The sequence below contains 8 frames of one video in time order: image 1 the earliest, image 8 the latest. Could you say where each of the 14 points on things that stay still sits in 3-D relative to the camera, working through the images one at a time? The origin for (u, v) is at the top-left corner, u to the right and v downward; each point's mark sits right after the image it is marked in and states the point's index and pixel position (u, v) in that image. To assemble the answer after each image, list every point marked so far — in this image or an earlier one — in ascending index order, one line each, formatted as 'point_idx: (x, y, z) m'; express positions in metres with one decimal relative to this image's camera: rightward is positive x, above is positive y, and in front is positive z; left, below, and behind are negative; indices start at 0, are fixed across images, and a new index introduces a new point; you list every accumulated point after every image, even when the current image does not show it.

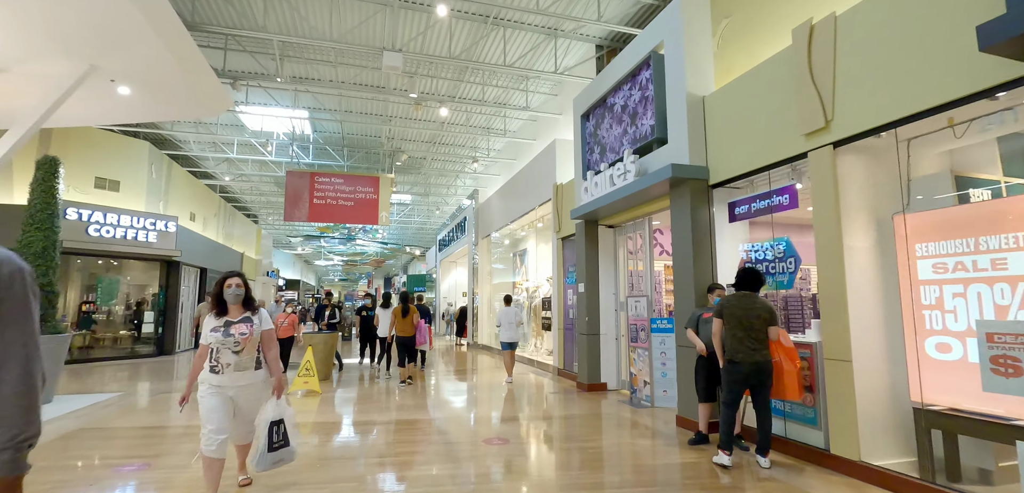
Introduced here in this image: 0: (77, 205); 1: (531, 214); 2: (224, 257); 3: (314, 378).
0: (-8.2, +0.8, +8.5) m
1: (+0.4, +0.7, +10.3) m
2: (-8.8, -0.3, +14.0) m
3: (-2.5, -1.7, +5.9) m
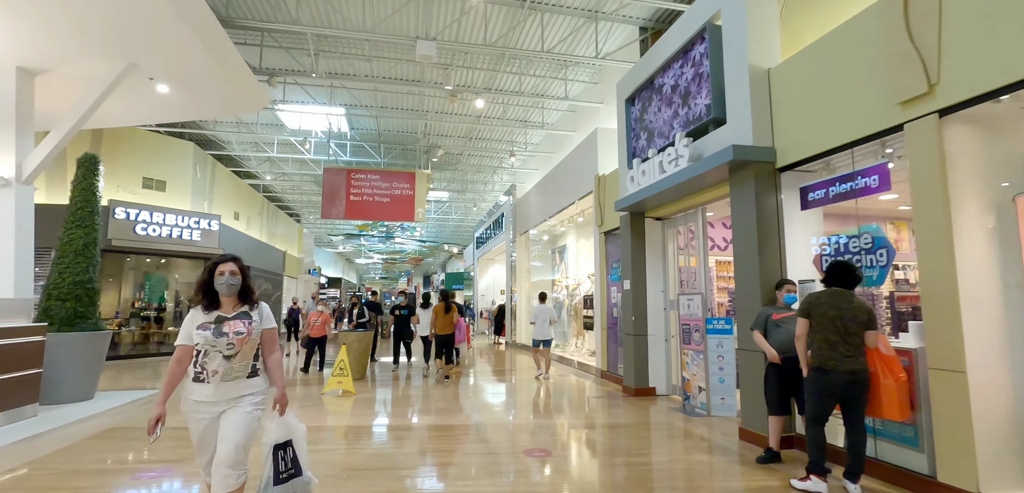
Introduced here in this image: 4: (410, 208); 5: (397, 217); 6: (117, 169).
0: (-7.5, +0.8, +8.8) m
1: (+1.2, +0.8, +9.8) m
2: (-7.7, -0.3, +14.3) m
3: (-2.0, -1.6, +5.7) m
4: (-2.2, +0.8, +10.1) m
5: (-2.4, +0.7, +10.0) m
6: (-8.2, +1.6, +9.5) m
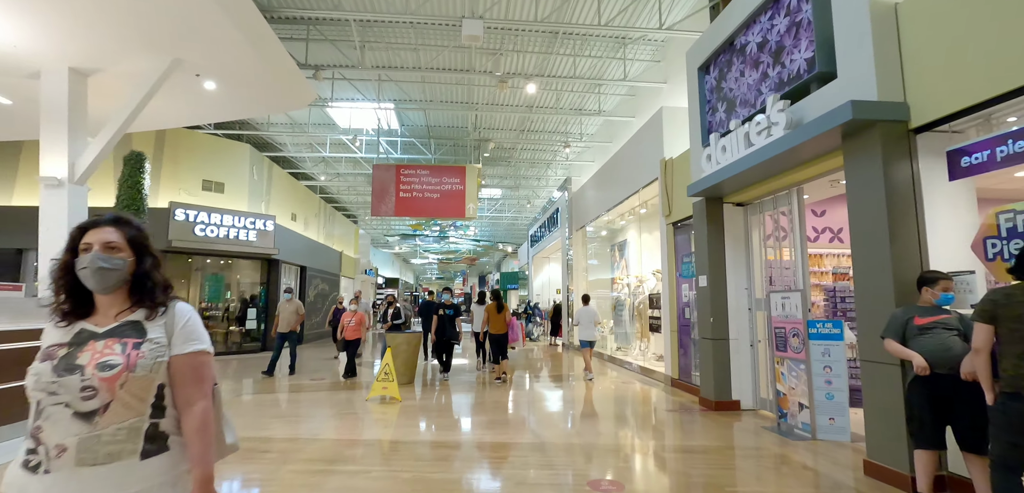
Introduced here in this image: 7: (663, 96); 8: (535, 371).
0: (-6.4, +0.8, +9.1) m
1: (+2.3, +0.9, +9.1) m
2: (-6.0, -0.3, +14.5) m
3: (-1.4, -1.6, +5.3) m
4: (-1.1, +0.9, +9.7) m
5: (-1.3, +0.7, +9.7) m
6: (-7.1, +1.6, +9.8) m
7: (+2.6, +2.6, +8.0) m
8: (+0.5, -2.5, +9.4) m
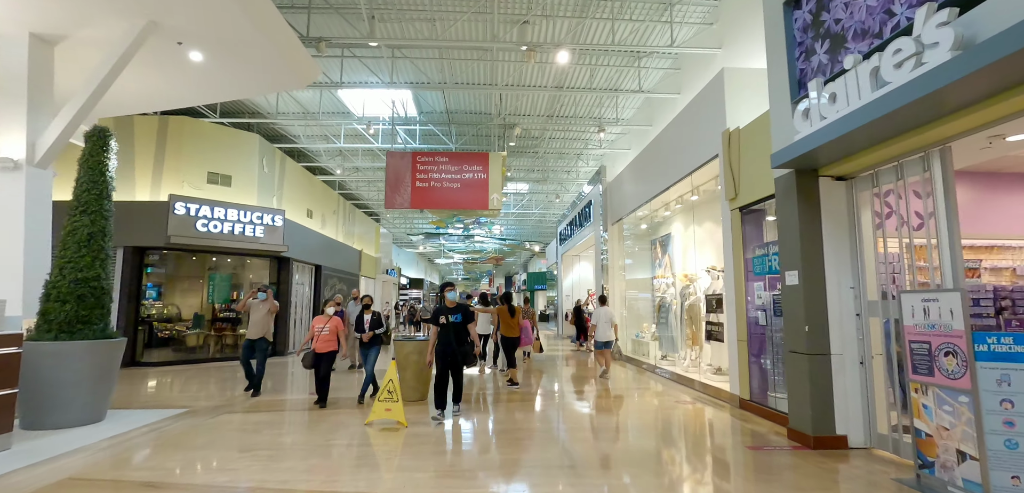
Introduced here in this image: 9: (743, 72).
0: (-5.9, +0.9, +8.4) m
1: (+2.8, +1.0, +7.9) m
2: (-5.1, -0.2, +13.8) m
3: (-1.1, -1.5, +4.3) m
4: (-0.6, +1.0, +8.7) m
5: (-0.8, +0.8, +8.7) m
6: (-6.5, +1.6, +9.1) m
7: (+3.0, +2.7, +6.8) m
8: (+1.0, -2.4, +8.3) m
9: (+2.7, +2.1, +5.5) m
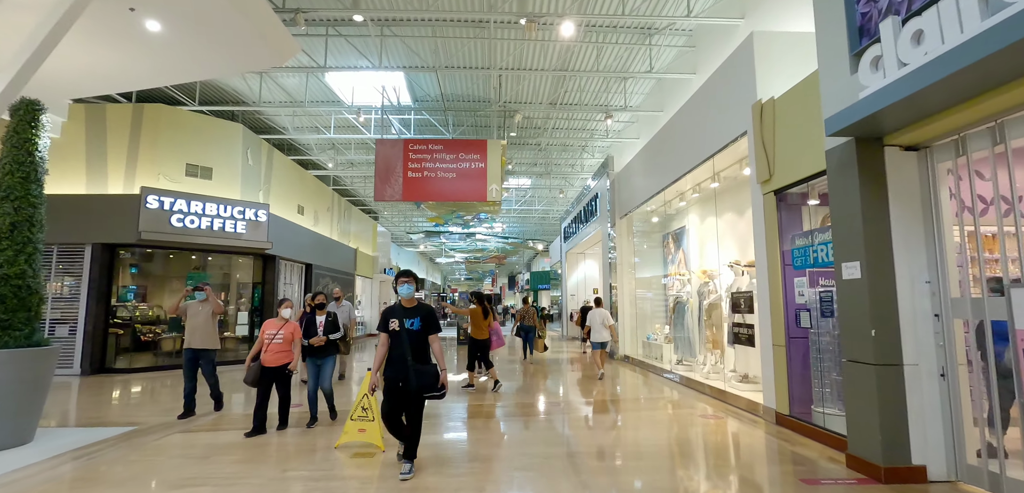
0: (-5.9, +0.9, +7.7) m
1: (+2.8, +1.1, +7.2) m
2: (-5.1, -0.2, +13.2) m
3: (-1.1, -1.4, +3.7) m
4: (-0.6, +1.0, +8.1) m
5: (-0.7, +0.9, +8.0) m
6: (-6.5, +1.7, +8.5) m
7: (+3.0, +2.8, +6.1) m
8: (+1.0, -2.3, +7.6) m
9: (+2.7, +2.2, +4.8) m
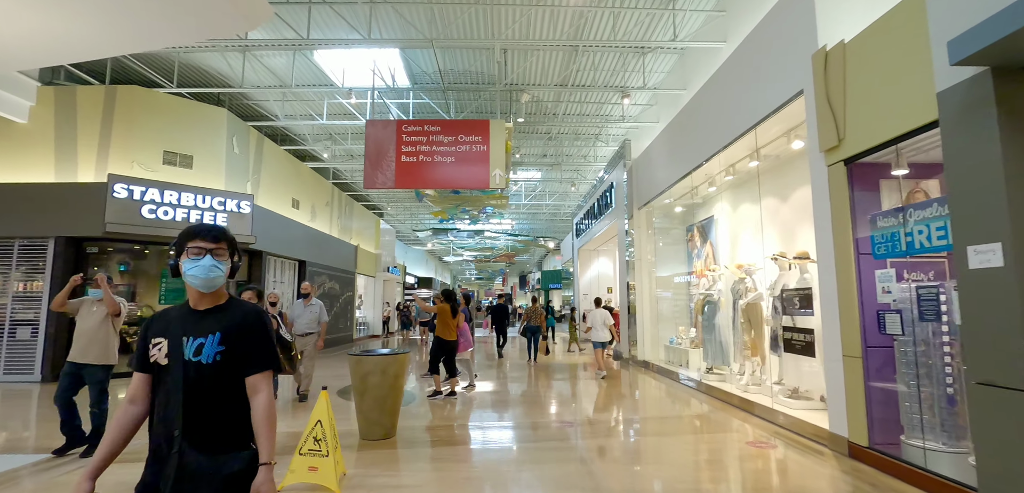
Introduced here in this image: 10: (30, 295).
0: (-5.8, +1.0, +7.0) m
1: (+2.9, +1.2, +6.2) m
2: (-4.9, -0.1, +12.4) m
3: (-1.1, -1.3, +2.8) m
4: (-0.5, +1.2, +7.2) m
5: (-0.7, +1.0, +7.2) m
6: (-6.4, +1.8, +7.8) m
7: (+3.0, +2.9, +5.1) m
8: (+1.1, -2.2, +6.7) m
9: (+2.7, +2.3, +3.8) m
10: (-7.2, -0.7, +6.9) m
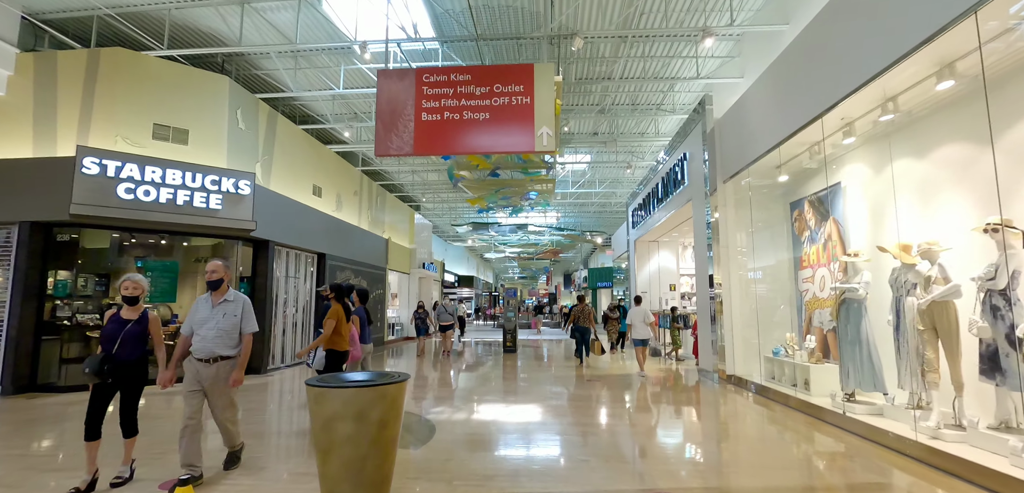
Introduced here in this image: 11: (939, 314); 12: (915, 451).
0: (-5.2, +1.2, +5.9) m
1: (+3.4, +1.5, +4.3) m
2: (-3.7, +0.1, +11.1) m
3: (-0.8, -1.1, +1.2) m
4: (+0.2, +1.4, +5.5) m
5: (0.0, +1.2, +5.5) m
6: (-5.7, +1.9, +6.7) m
7: (+3.4, +3.2, +3.1) m
8: (+1.7, -2.0, +4.9) m
9: (+3.0, +2.5, +1.9) m
10: (-6.6, -0.6, +5.9) m
11: (+3.4, -0.5, +3.7) m
12: (+3.2, -1.6, +3.6) m
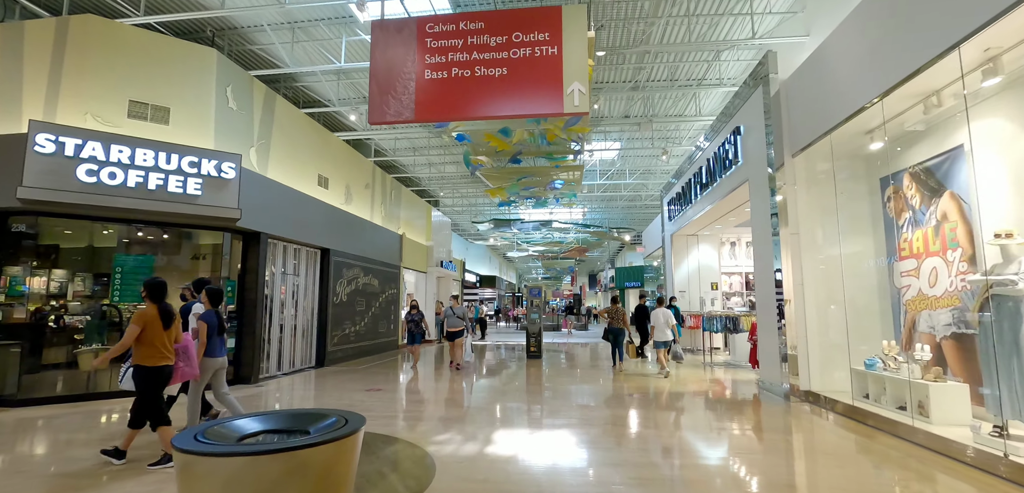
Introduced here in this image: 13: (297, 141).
0: (-5.0, +1.3, +5.1) m
1: (+3.5, +1.6, +3.0) m
2: (-3.2, +0.2, +10.3) m
3: (-0.8, -0.9, +0.2) m
4: (+0.4, +1.5, +4.5) m
5: (+0.2, +1.4, +4.5) m
6: (-5.4, +2.0, +5.9) m
7: (+3.5, +3.3, +1.9) m
8: (+1.9, -1.8, +3.7) m
9: (+3.0, +2.7, +0.7) m
10: (-6.3, -0.5, +5.1) m
11: (+3.6, -0.4, +2.5) m
12: (+3.3, -1.4, +2.4) m
13: (-4.0, +2.0, +8.6) m
